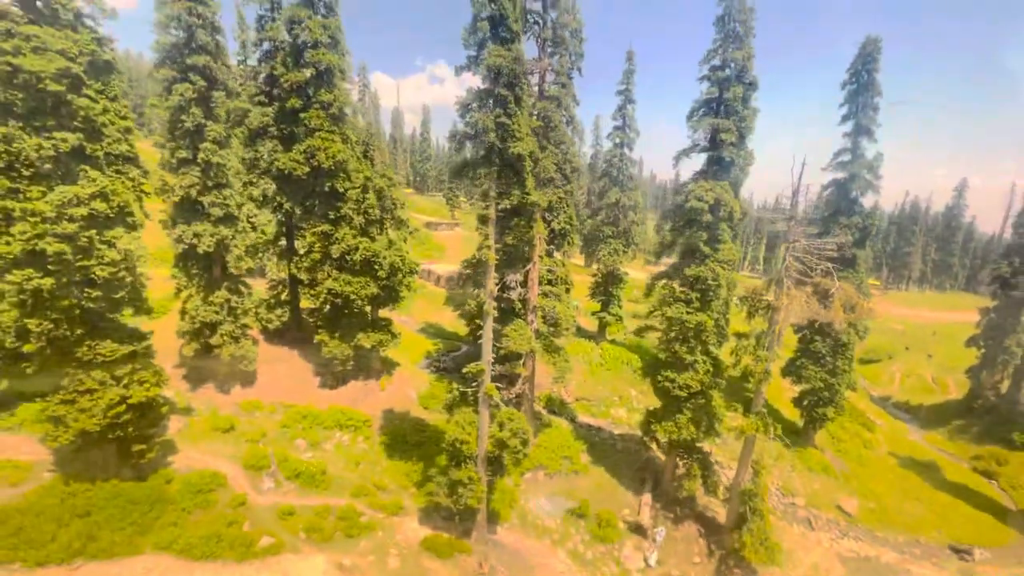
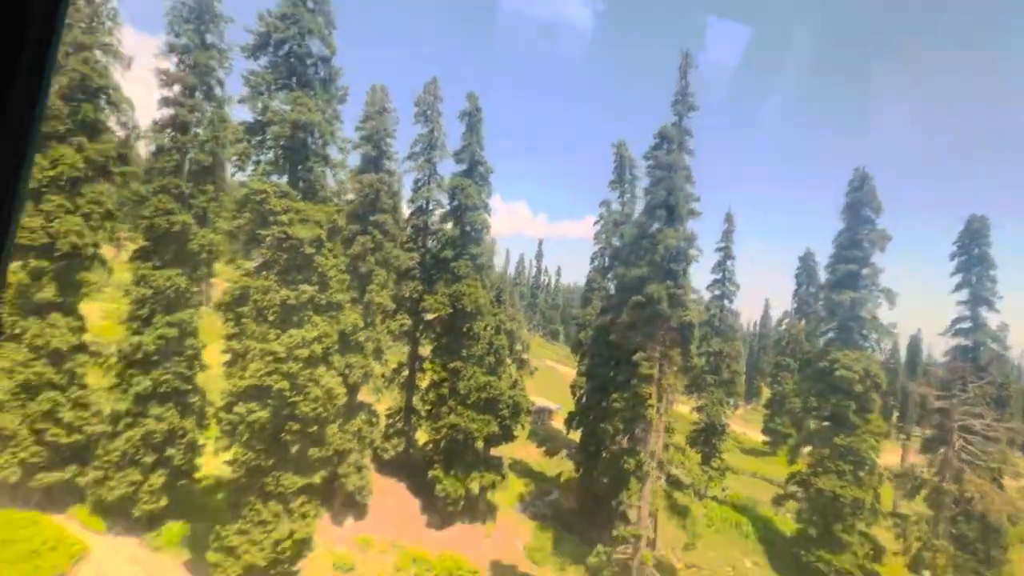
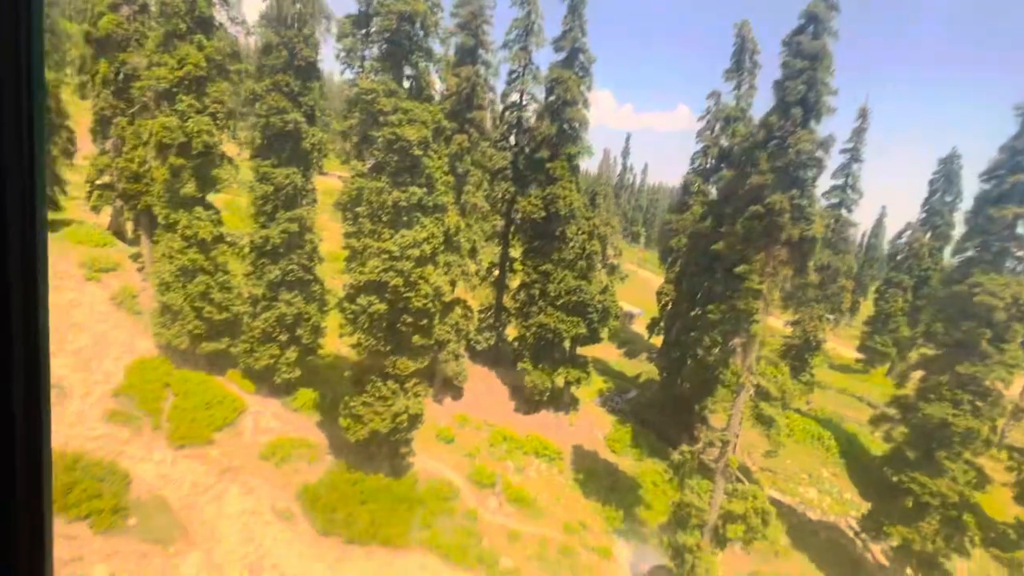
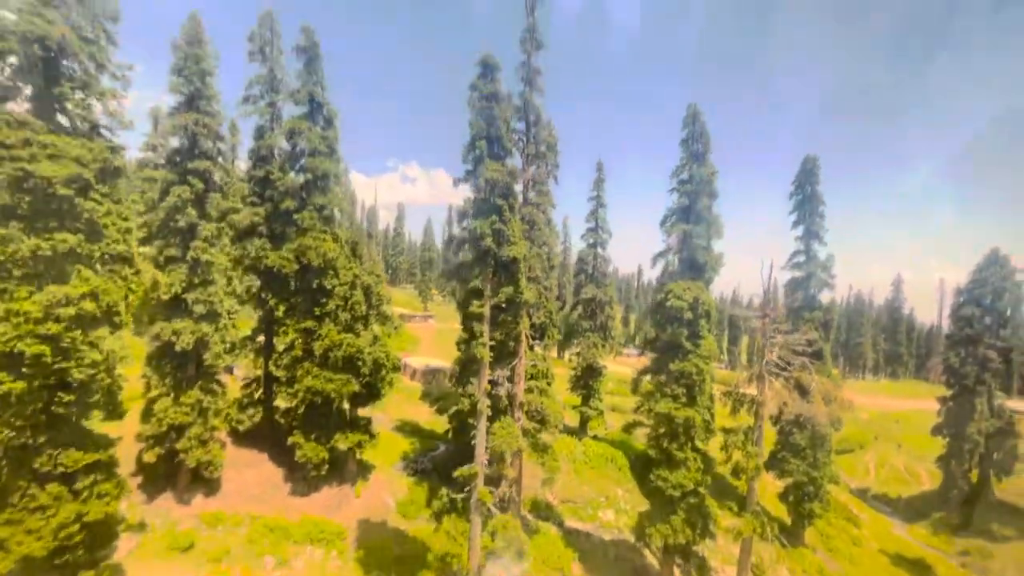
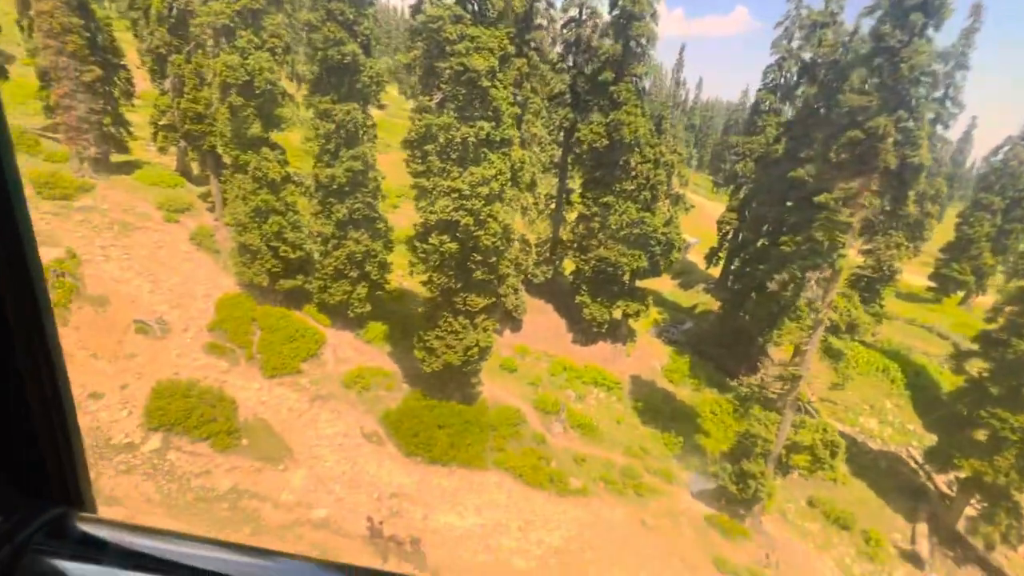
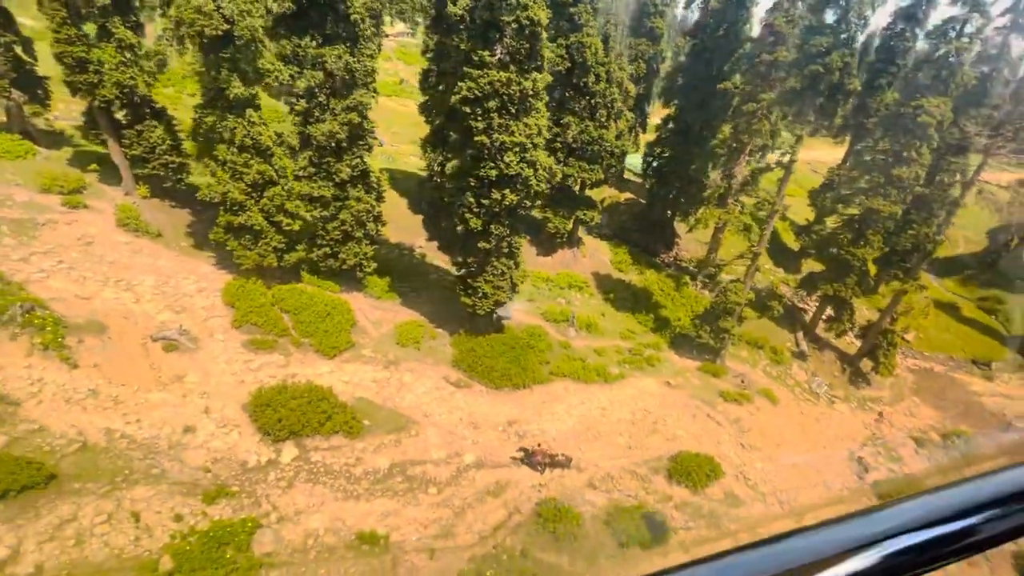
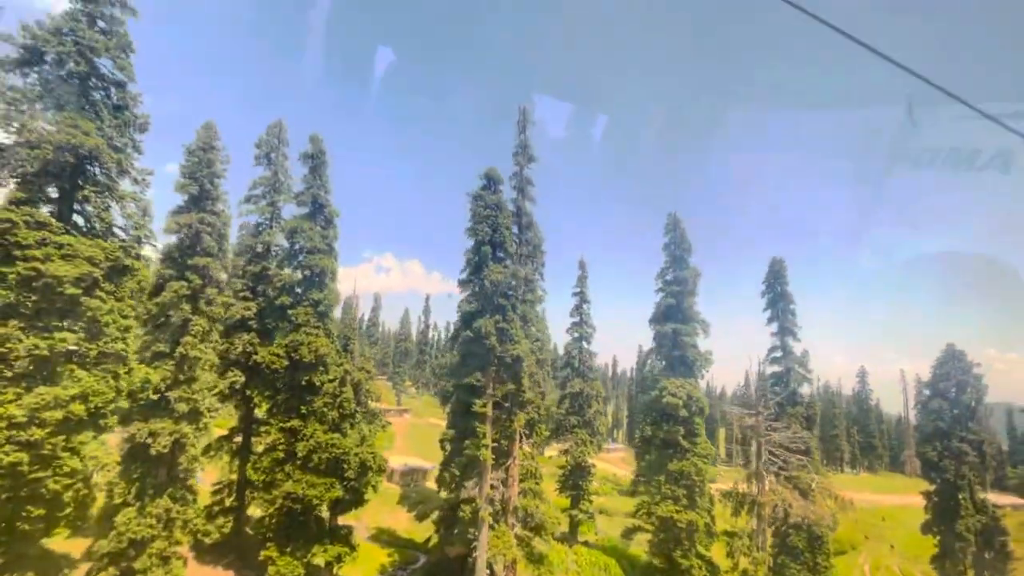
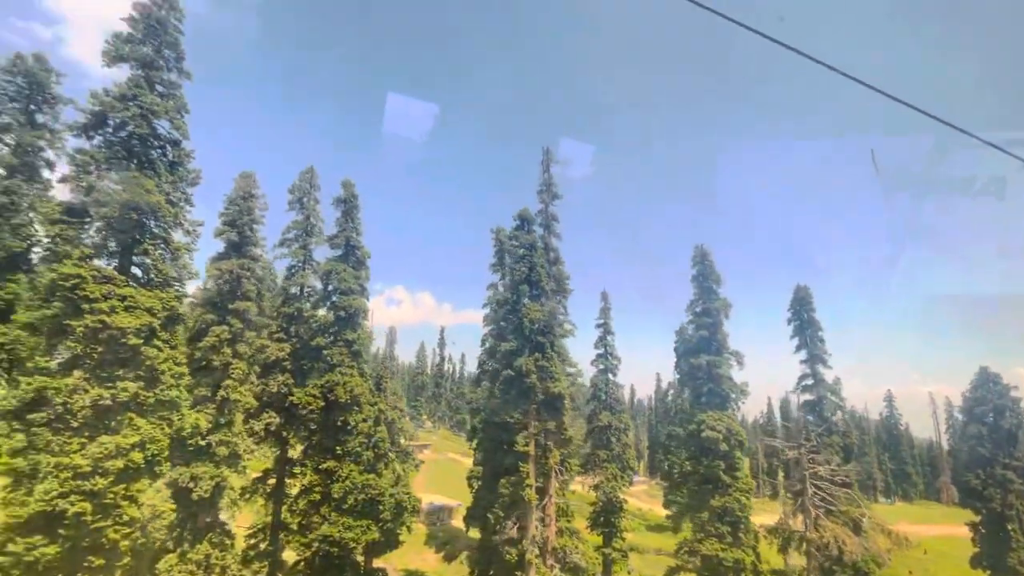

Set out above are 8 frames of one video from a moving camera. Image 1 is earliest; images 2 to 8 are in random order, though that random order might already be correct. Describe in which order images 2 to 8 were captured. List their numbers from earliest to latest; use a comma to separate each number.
4, 7, 8, 2, 3, 5, 6
